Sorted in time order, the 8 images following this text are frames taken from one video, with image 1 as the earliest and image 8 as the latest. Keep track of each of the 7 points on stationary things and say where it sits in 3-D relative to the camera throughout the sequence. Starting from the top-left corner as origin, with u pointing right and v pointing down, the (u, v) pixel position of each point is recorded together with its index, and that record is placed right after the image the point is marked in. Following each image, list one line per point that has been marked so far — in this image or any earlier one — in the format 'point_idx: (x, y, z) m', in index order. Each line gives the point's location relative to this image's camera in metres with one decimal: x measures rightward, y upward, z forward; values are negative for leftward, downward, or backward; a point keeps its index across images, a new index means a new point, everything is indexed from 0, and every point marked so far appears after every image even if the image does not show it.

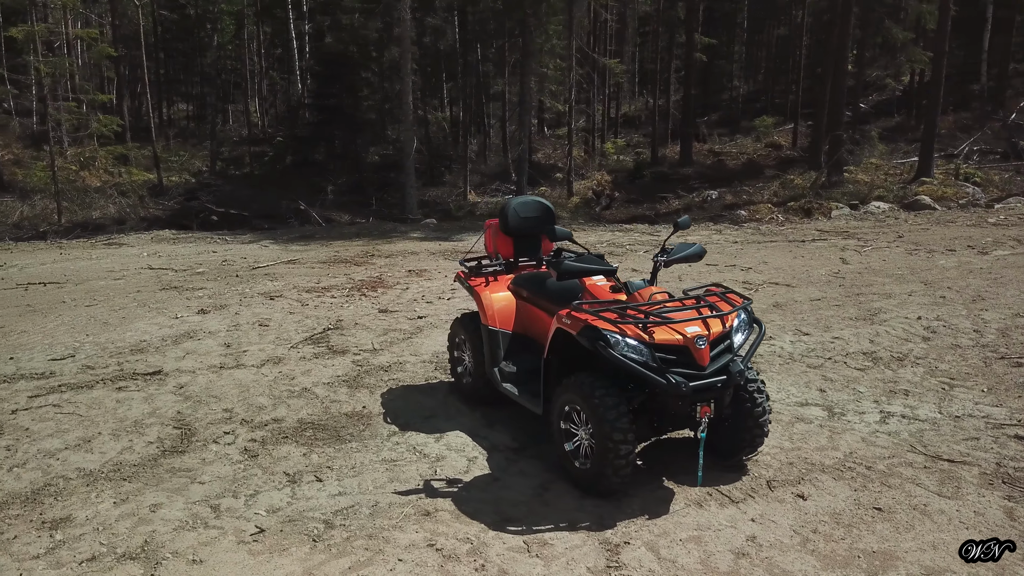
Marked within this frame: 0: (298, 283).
0: (-2.5, +0.1, +9.6) m
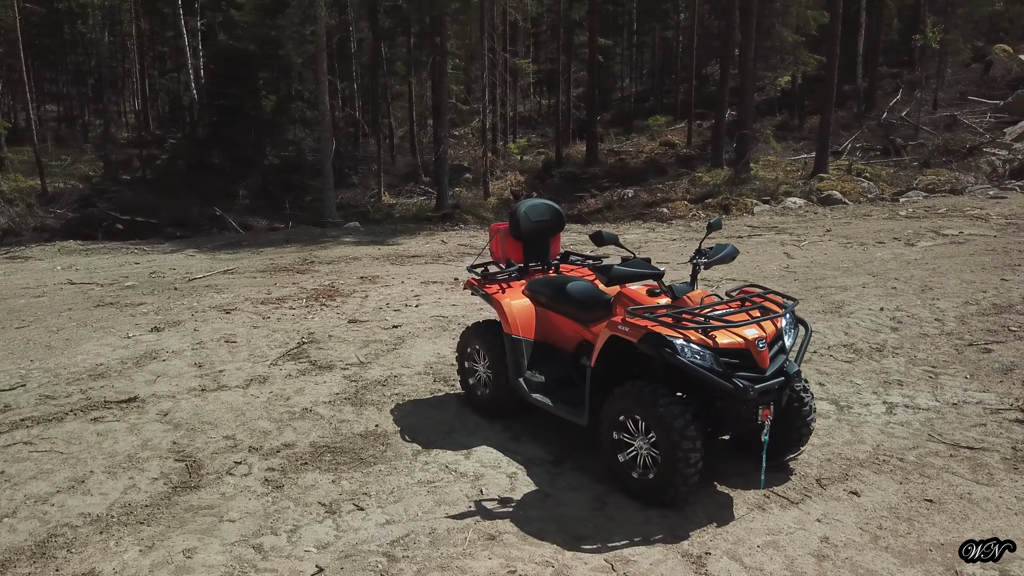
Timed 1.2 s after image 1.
0: (-2.9, -0.1, +9.0) m
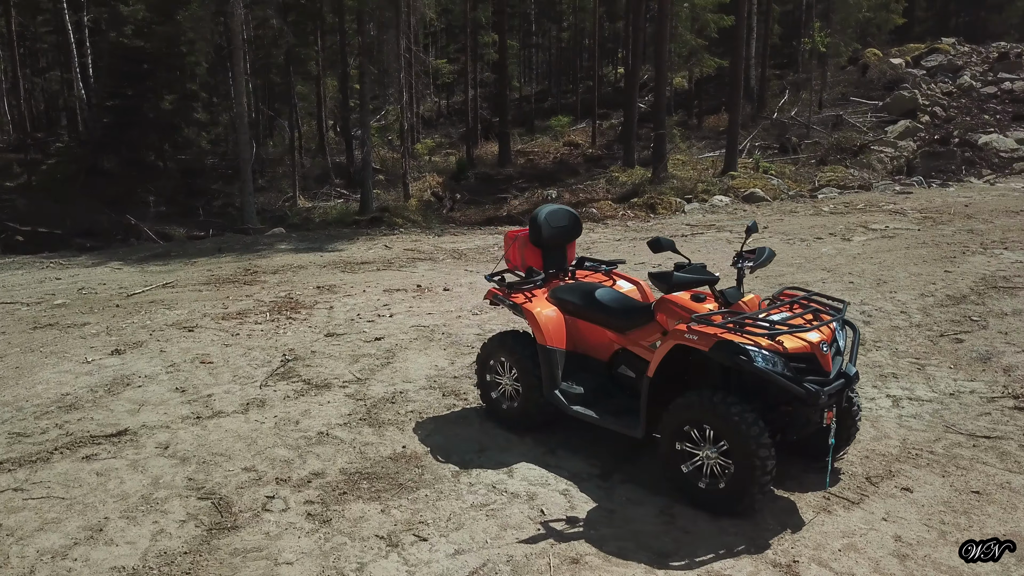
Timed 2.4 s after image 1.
0: (-3.2, -0.2, +8.4) m
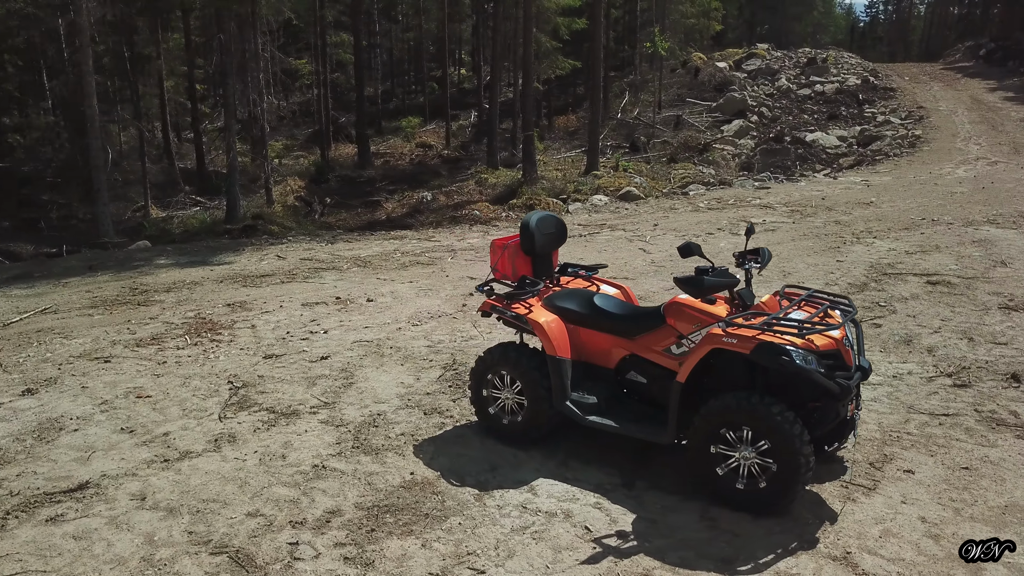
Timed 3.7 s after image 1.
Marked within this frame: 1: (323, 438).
0: (-3.8, -0.4, +7.5) m
1: (-1.2, -1.0, +5.2) m
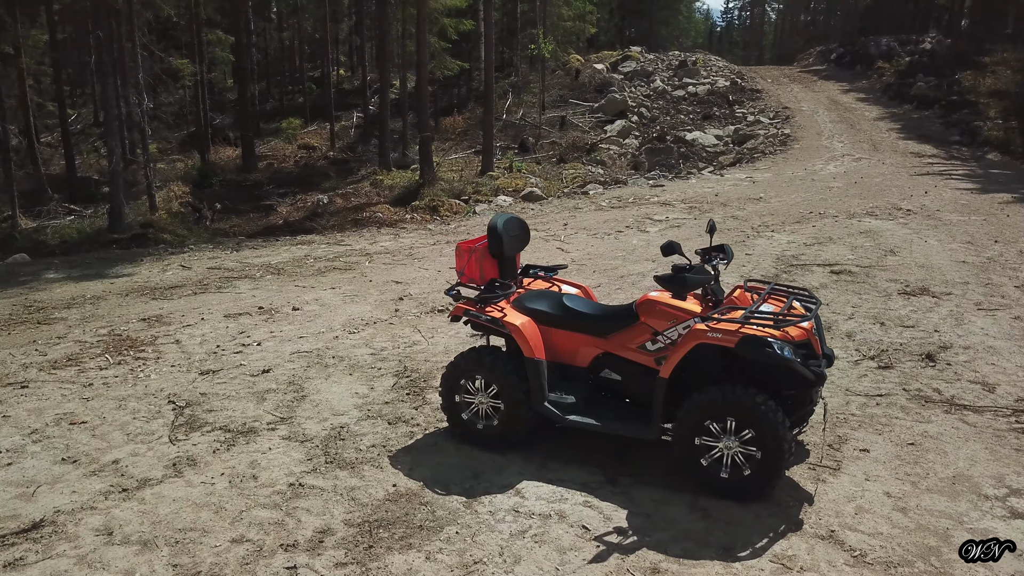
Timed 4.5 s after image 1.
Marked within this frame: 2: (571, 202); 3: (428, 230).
0: (-4.2, -0.6, +6.9) m
1: (-1.4, -1.0, +5.0) m
2: (+1.2, +1.8, +16.5) m
3: (-1.5, +1.0, +14.3) m
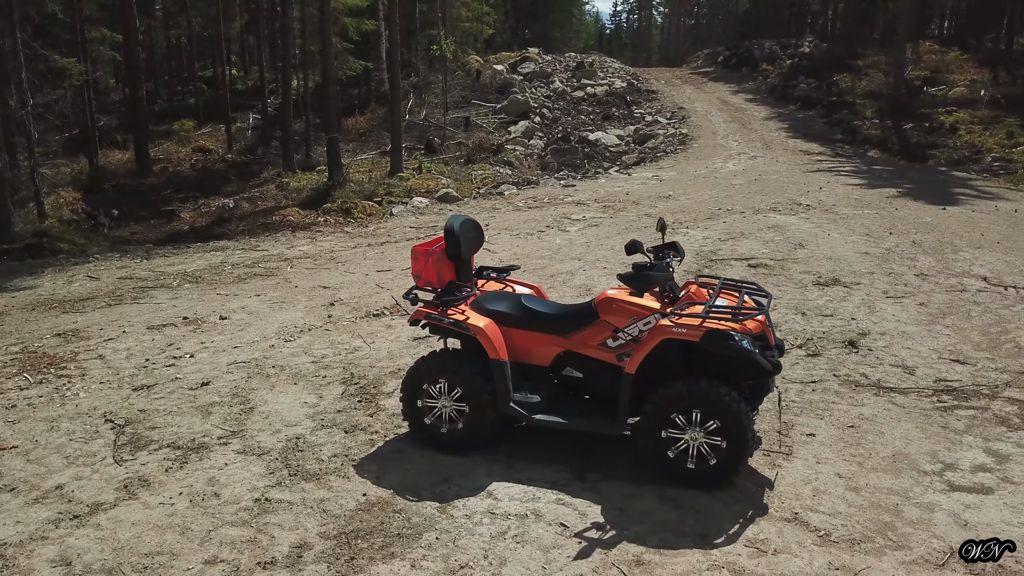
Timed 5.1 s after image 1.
0: (-4.7, -0.7, +6.4) m
1: (-1.6, -1.1, +4.8) m
2: (-0.5, +1.7, +16.6) m
3: (-2.9, +0.9, +14.1) m
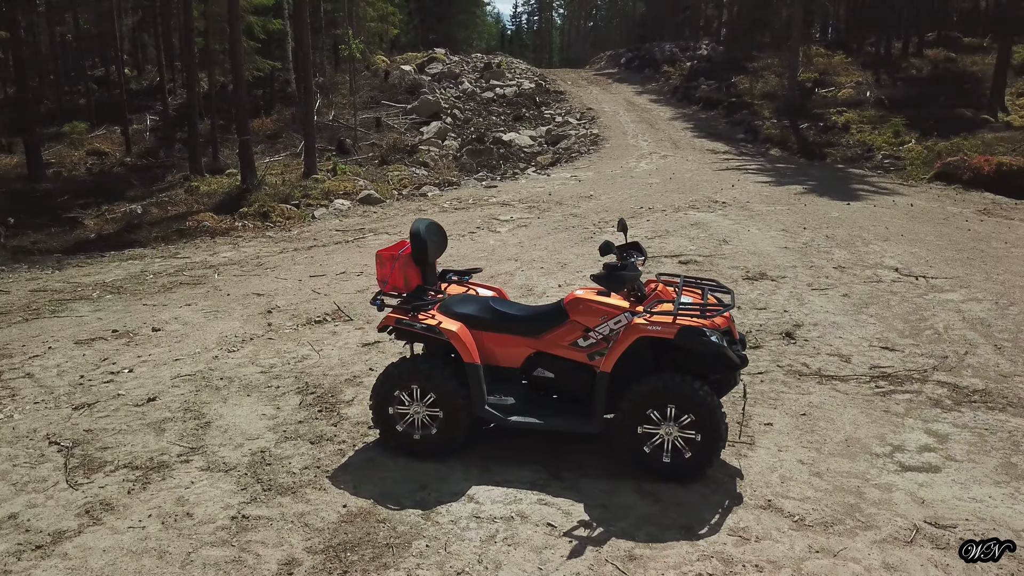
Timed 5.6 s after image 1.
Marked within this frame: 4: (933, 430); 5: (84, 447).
0: (-4.9, -0.9, +5.8) m
1: (-1.7, -1.1, +4.7) m
2: (-2.1, +1.7, +16.4) m
3: (-4.1, +0.8, +13.7) m
4: (+3.0, -1.0, +5.8) m
5: (-2.7, -1.0, +5.2) m
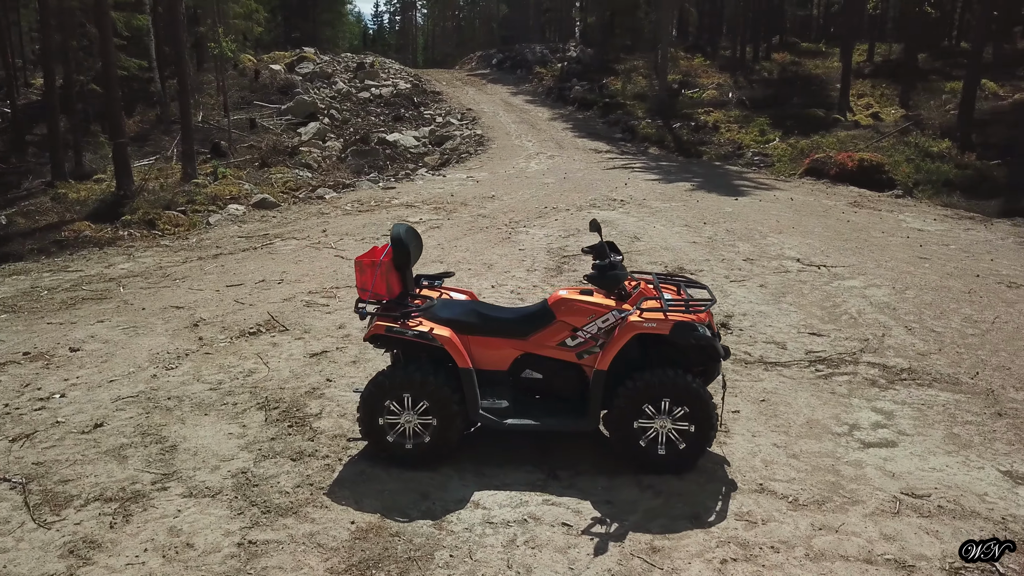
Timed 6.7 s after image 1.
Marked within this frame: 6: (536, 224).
0: (-5.0, -1.1, +5.0) m
1: (-1.6, -1.2, +4.4) m
2: (-4.0, +1.6, +15.9) m
3: (-5.5, +0.6, +12.9) m
4: (+2.8, -0.9, +6.2) m
5: (-2.8, -1.1, +4.7) m
6: (+0.4, +1.1, +13.8) m
